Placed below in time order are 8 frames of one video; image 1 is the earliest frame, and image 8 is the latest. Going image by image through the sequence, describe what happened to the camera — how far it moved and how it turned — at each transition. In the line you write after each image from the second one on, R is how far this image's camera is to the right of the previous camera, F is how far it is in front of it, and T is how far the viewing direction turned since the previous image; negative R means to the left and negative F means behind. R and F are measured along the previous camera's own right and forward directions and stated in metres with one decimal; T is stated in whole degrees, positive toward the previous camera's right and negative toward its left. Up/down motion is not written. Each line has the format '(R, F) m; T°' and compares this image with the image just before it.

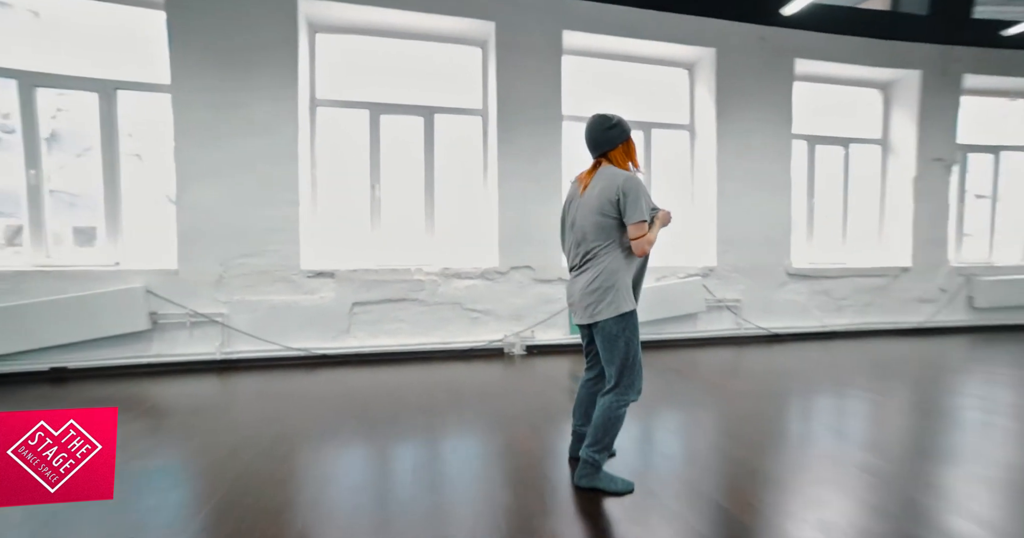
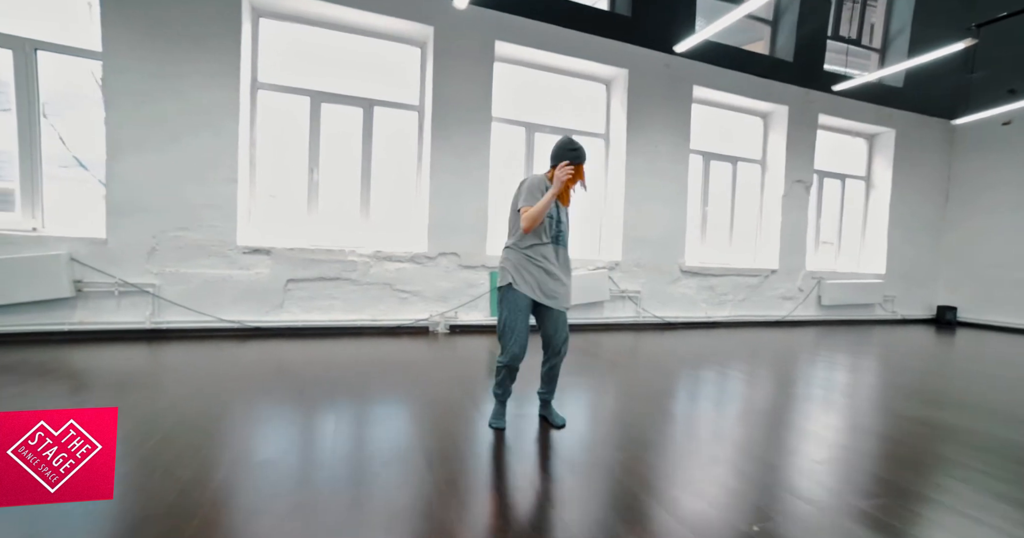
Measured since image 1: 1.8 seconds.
(0.0, -0.4) m; +8°
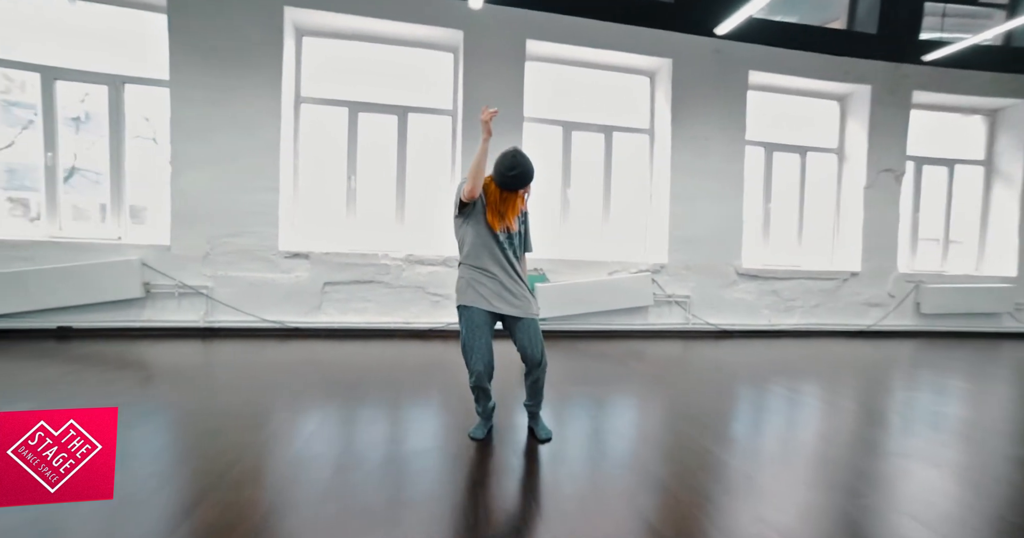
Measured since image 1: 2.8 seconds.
(+0.4, +0.1) m; -10°
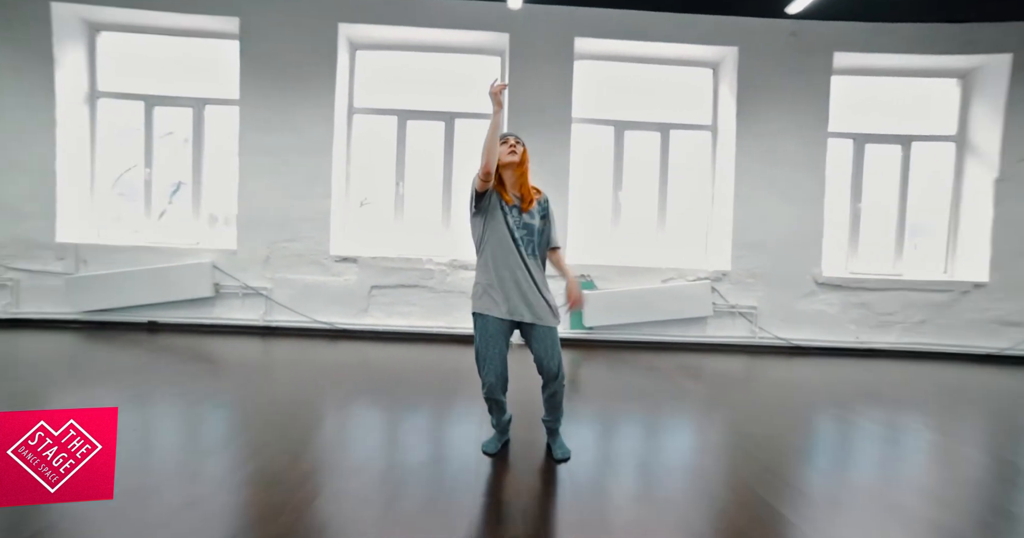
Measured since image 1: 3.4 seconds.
(+0.4, +0.2) m; -10°
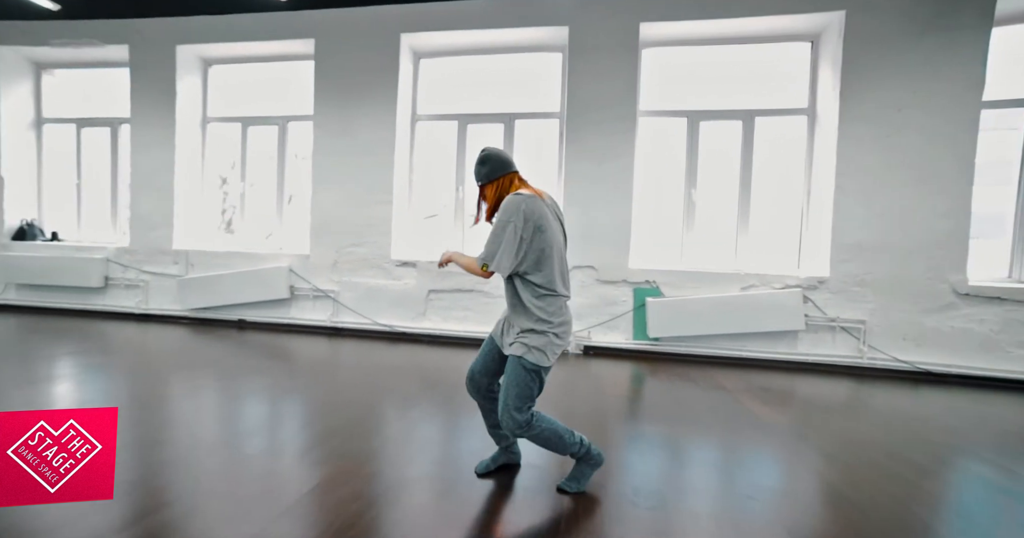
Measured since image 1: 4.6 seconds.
(+0.4, +0.3) m; -13°
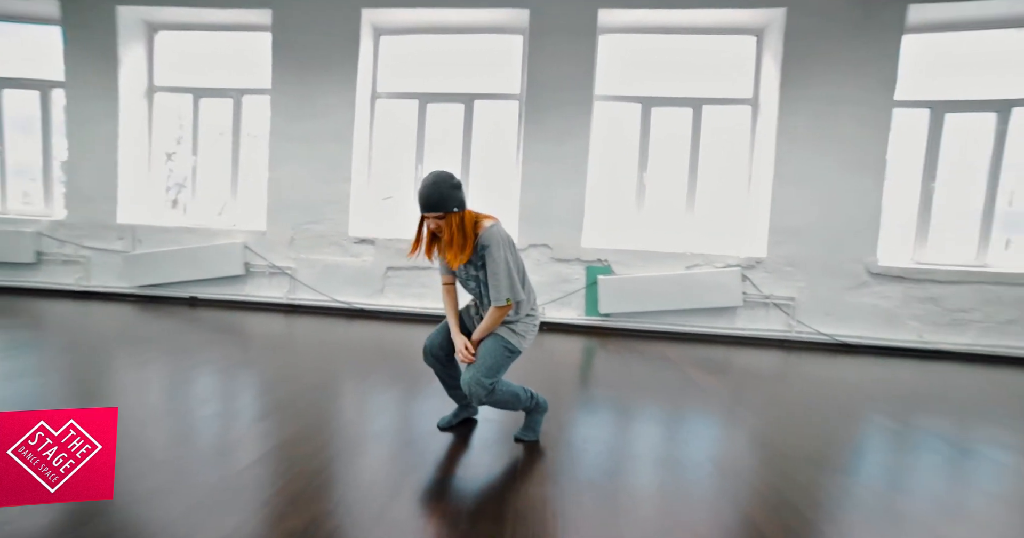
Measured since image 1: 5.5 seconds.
(0.0, -0.1) m; +5°
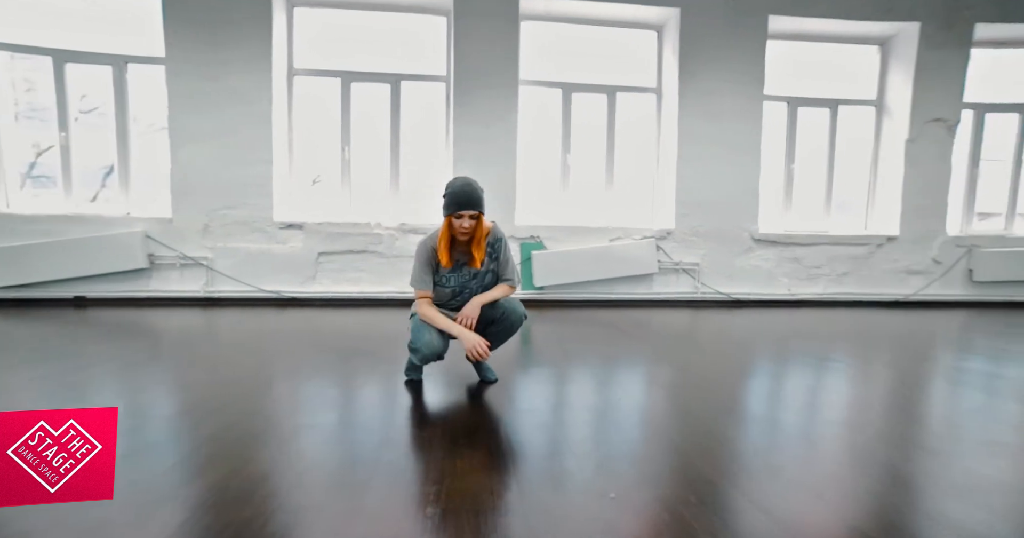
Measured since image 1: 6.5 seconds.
(-0.4, -0.1) m; +14°
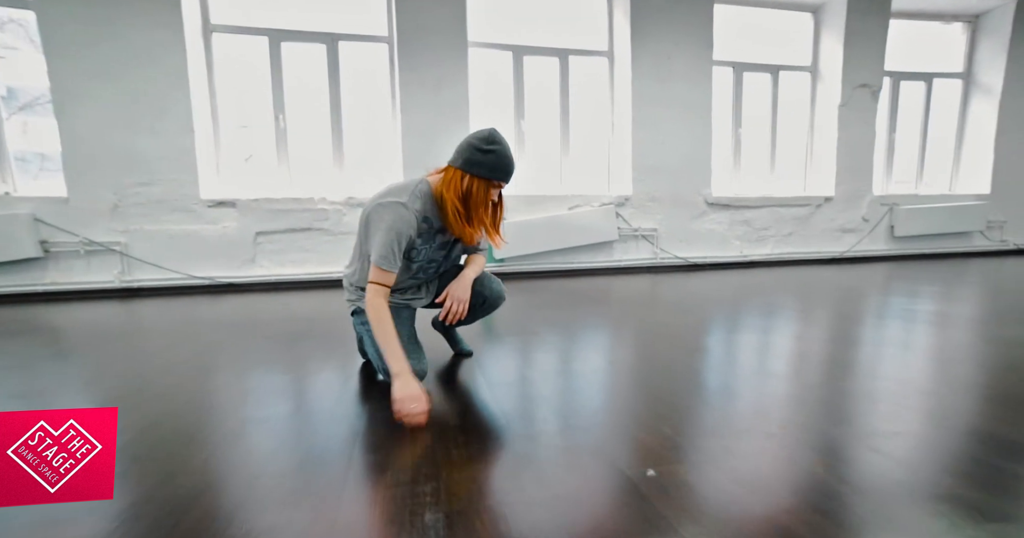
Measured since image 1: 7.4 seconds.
(-0.2, +0.2) m; +7°
